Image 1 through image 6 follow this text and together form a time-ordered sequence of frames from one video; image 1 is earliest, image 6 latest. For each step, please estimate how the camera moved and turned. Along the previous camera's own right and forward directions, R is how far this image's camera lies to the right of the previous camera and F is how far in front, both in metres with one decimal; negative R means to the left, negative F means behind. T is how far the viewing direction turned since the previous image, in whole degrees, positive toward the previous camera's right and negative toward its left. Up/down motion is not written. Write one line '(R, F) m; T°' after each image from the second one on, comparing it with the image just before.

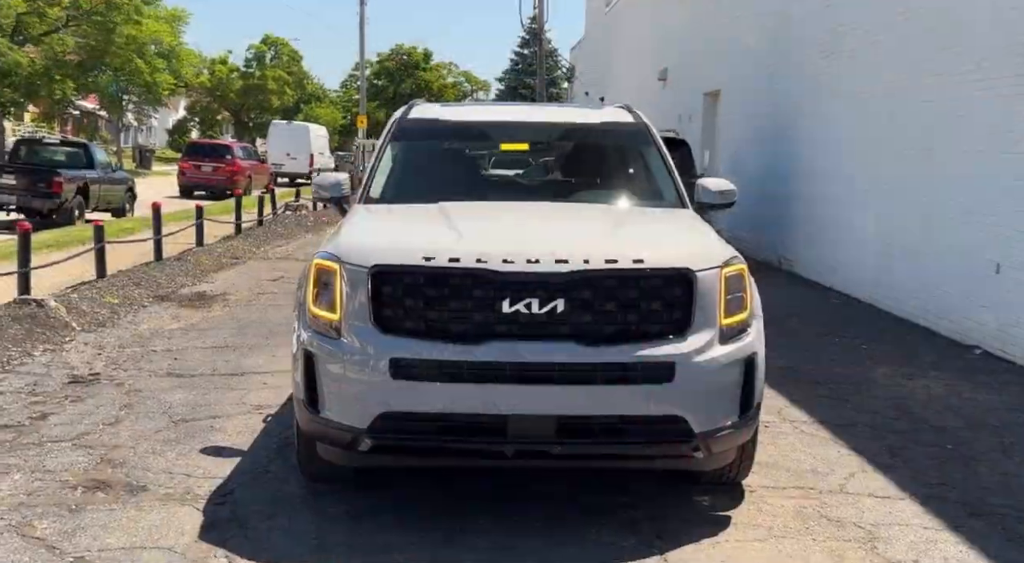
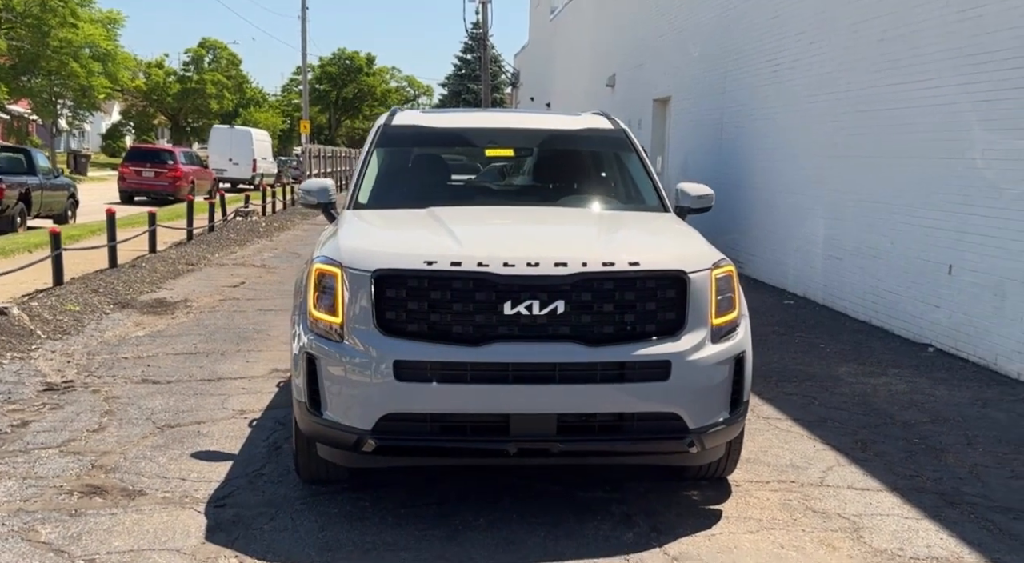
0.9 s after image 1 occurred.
(-0.2, -0.1) m; +3°
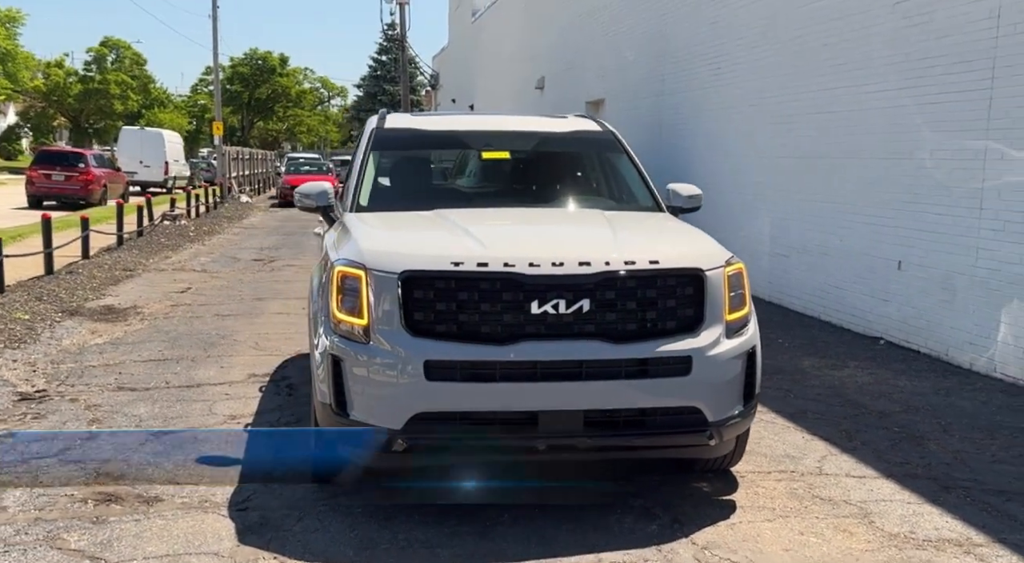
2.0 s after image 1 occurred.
(-0.4, -0.1) m; +4°
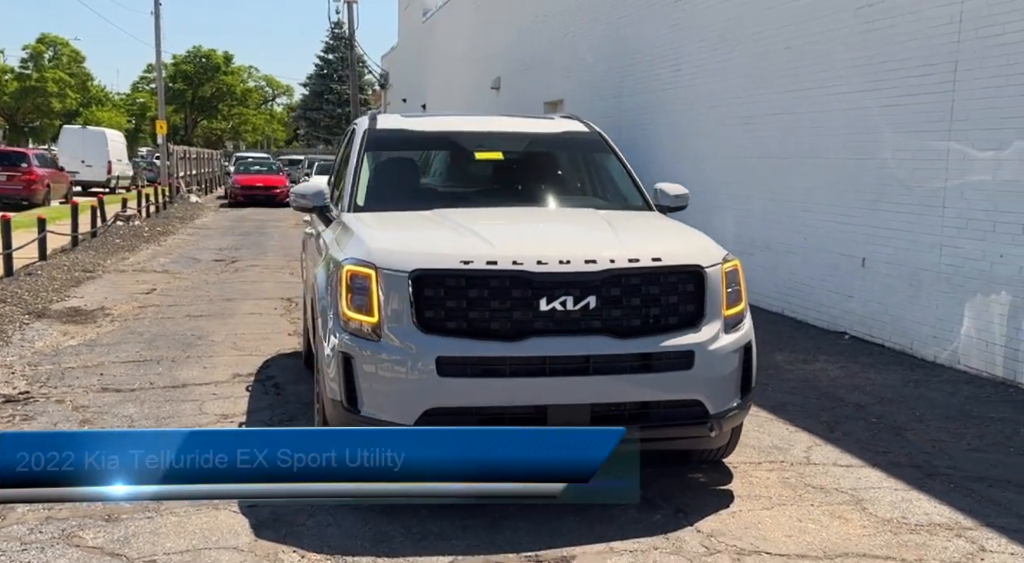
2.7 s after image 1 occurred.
(-0.3, -0.1) m; +3°
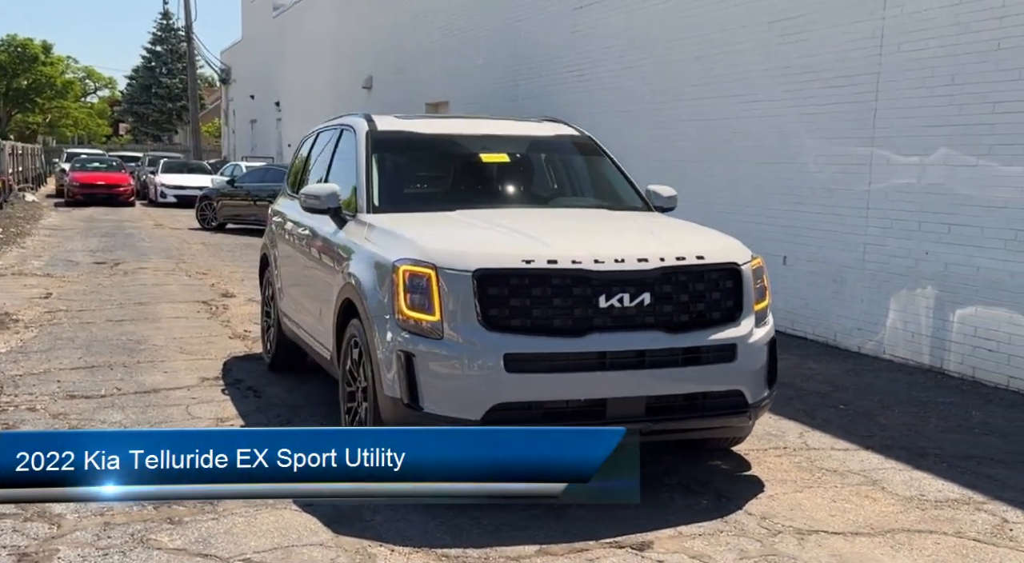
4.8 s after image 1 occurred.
(-1.0, -0.1) m; +8°
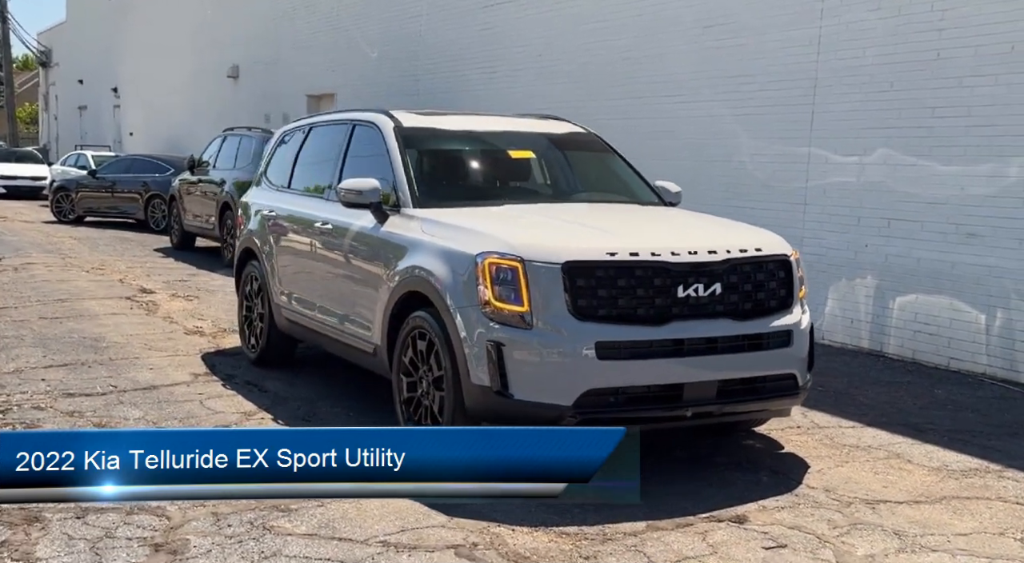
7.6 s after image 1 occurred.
(-1.1, -0.1) m; +9°
